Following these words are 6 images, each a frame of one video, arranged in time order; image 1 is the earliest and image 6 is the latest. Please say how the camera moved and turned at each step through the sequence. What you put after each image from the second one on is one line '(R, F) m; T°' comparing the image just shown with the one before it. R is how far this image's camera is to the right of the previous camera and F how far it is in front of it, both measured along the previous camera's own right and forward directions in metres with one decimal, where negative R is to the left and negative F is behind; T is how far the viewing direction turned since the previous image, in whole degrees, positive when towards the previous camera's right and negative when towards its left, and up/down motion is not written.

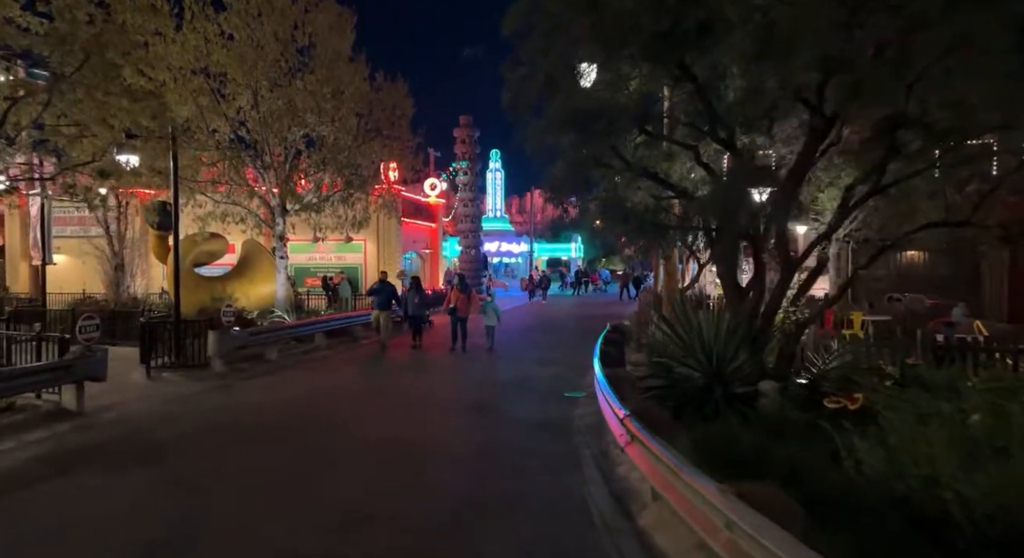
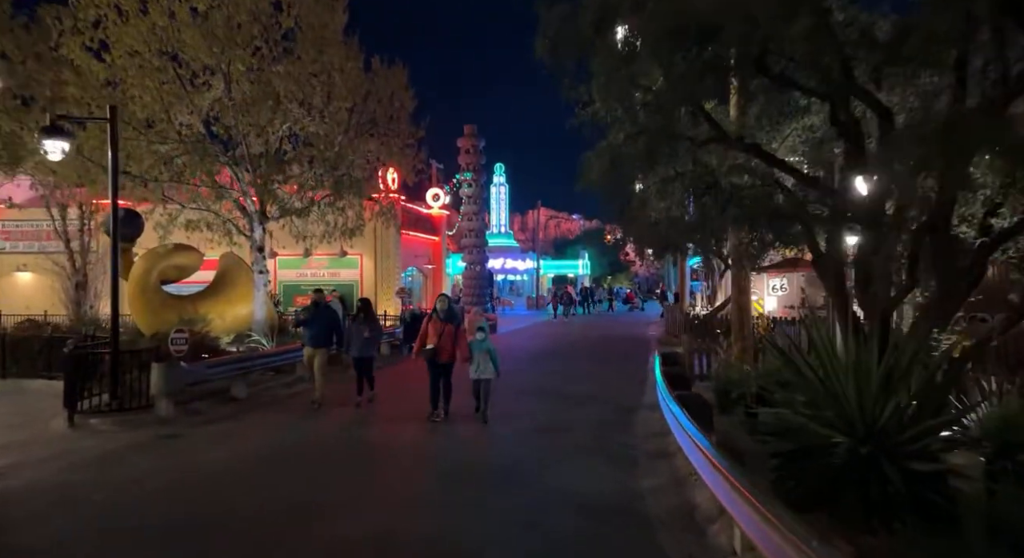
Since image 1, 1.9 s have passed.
(-0.4, +2.7) m; 0°
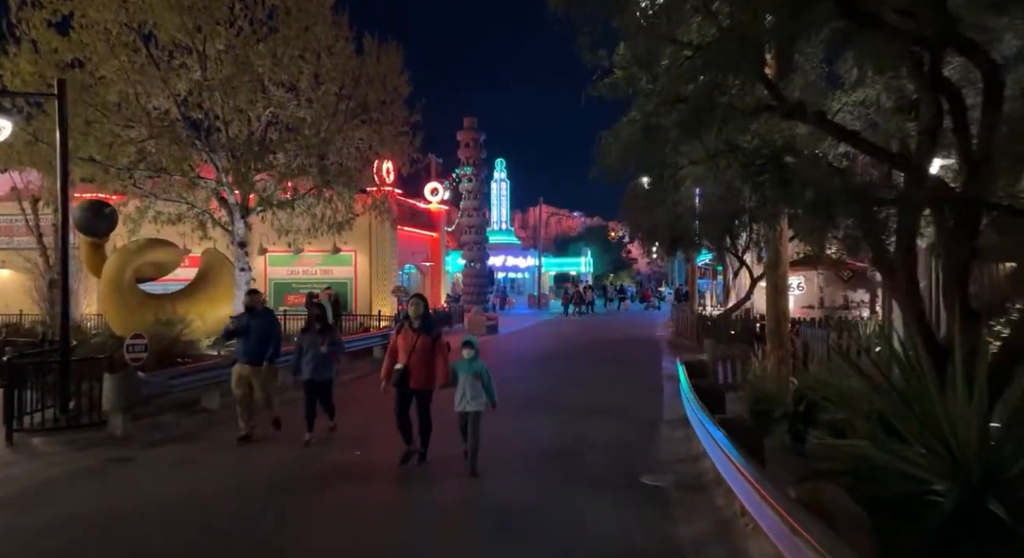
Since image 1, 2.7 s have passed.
(-0.1, +1.2) m; 0°
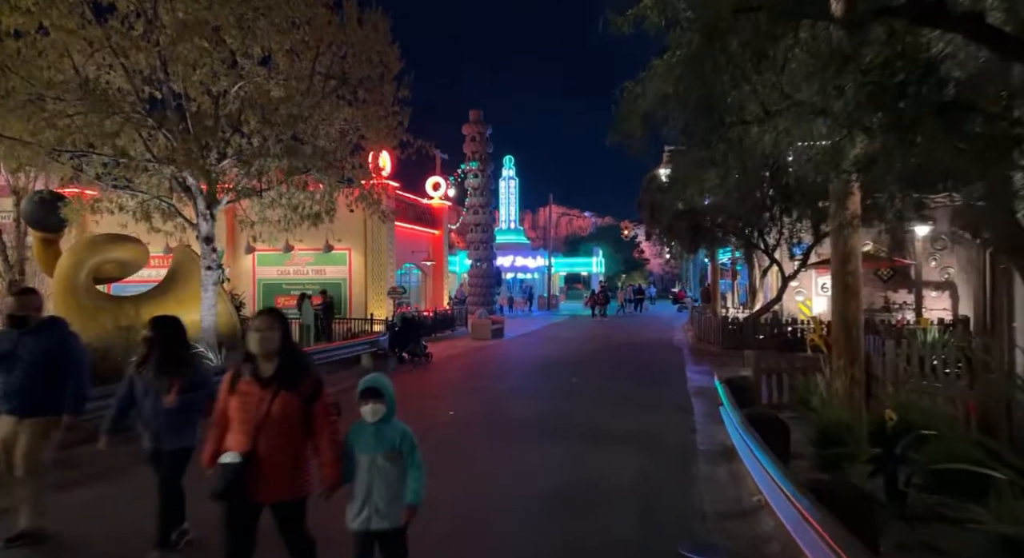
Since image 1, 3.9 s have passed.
(+0.1, +1.8) m; -1°
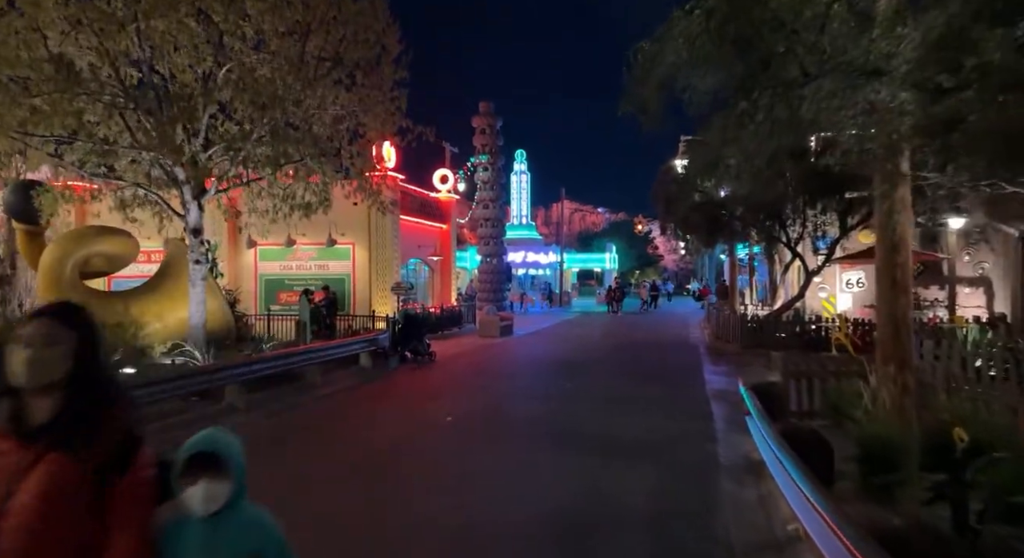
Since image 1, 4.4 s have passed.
(+0.1, +0.8) m; -1°
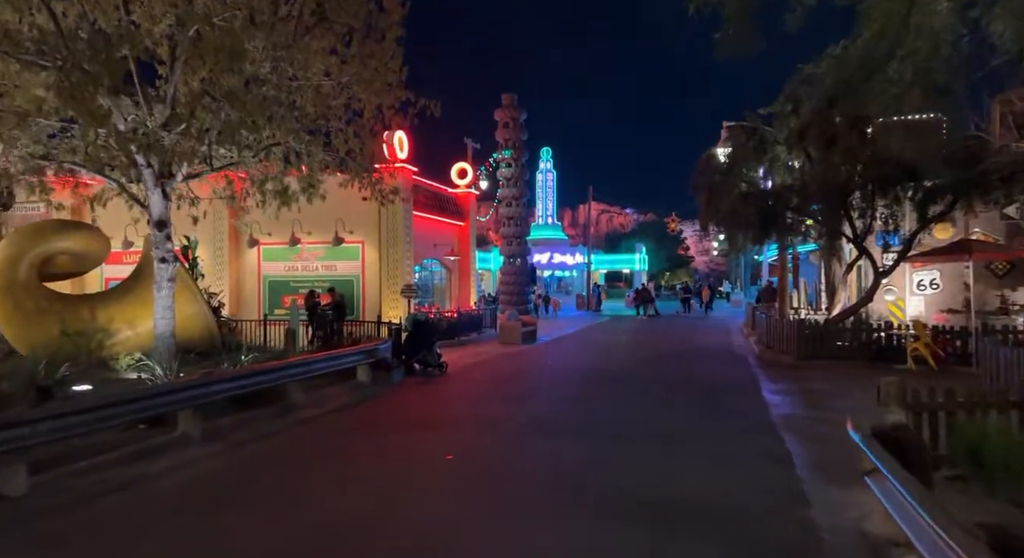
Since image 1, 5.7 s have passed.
(+0.1, +2.0) m; -2°
